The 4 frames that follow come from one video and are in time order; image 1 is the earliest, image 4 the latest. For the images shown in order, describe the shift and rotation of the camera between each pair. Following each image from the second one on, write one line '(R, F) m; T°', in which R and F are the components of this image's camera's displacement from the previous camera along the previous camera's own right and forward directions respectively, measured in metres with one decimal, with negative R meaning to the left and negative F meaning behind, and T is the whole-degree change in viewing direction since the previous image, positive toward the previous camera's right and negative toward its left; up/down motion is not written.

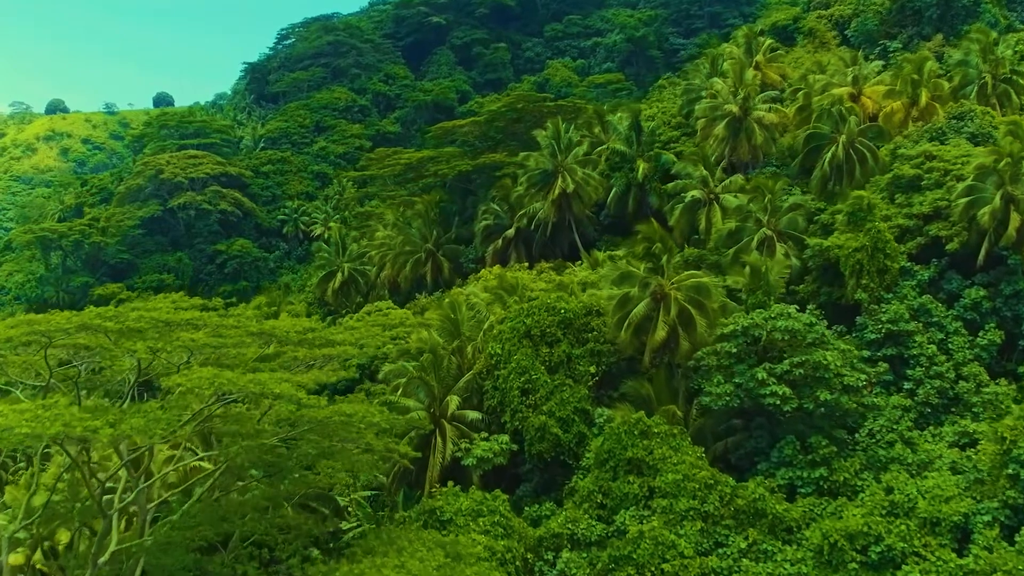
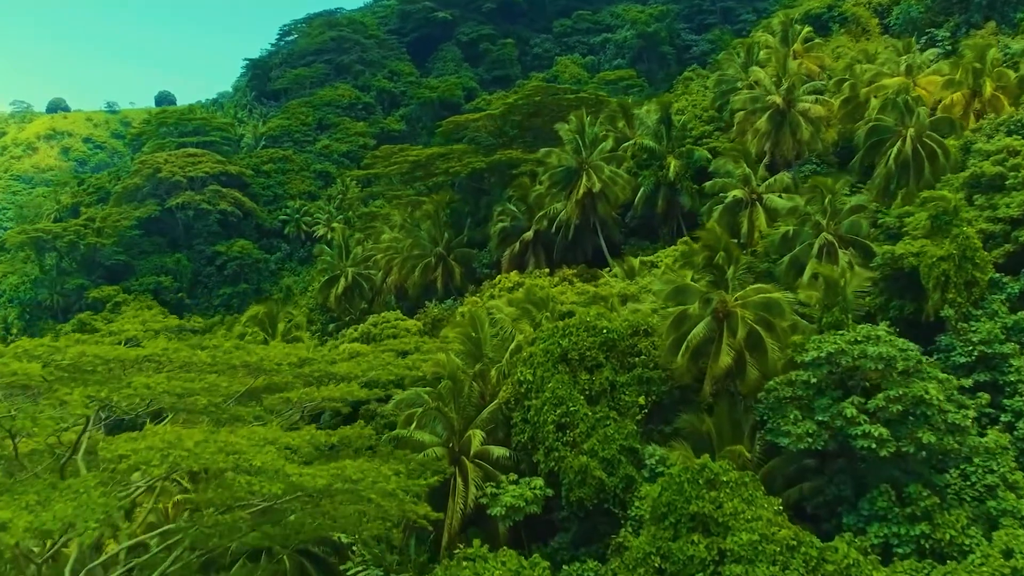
(-0.7, +3.4) m; 0°
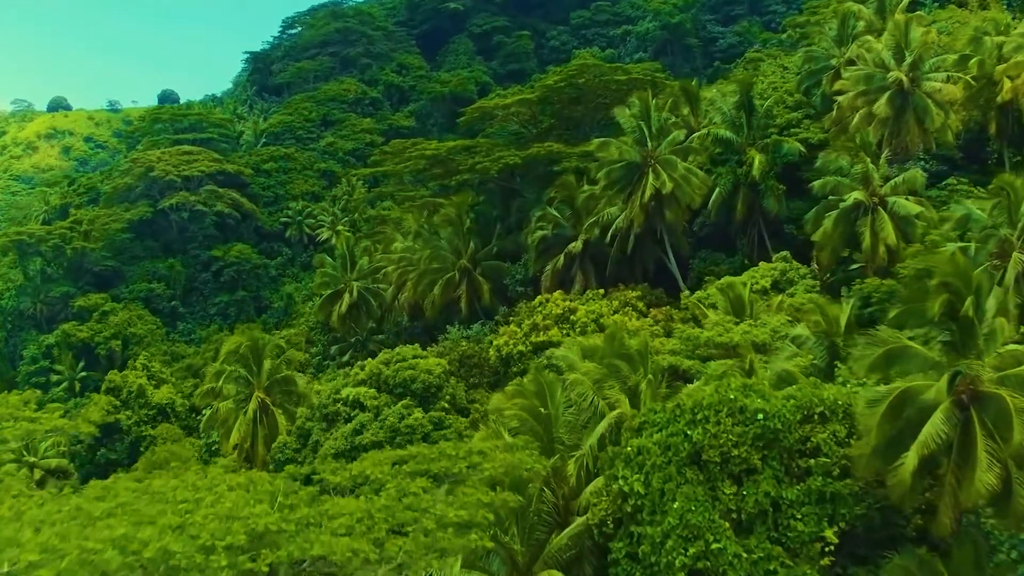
(-1.3, +7.3) m; 0°
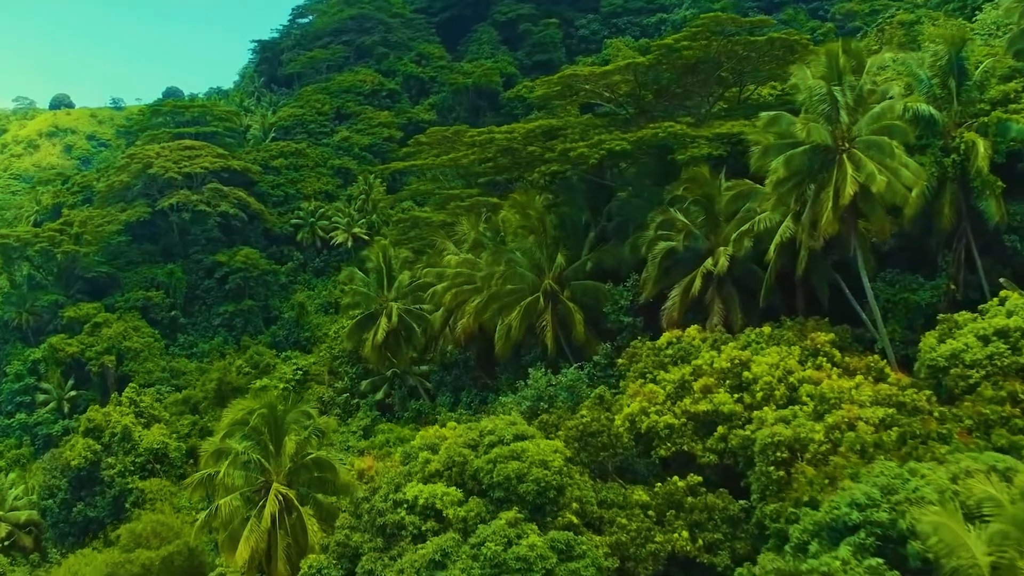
(-2.8, +8.6) m; 0°
